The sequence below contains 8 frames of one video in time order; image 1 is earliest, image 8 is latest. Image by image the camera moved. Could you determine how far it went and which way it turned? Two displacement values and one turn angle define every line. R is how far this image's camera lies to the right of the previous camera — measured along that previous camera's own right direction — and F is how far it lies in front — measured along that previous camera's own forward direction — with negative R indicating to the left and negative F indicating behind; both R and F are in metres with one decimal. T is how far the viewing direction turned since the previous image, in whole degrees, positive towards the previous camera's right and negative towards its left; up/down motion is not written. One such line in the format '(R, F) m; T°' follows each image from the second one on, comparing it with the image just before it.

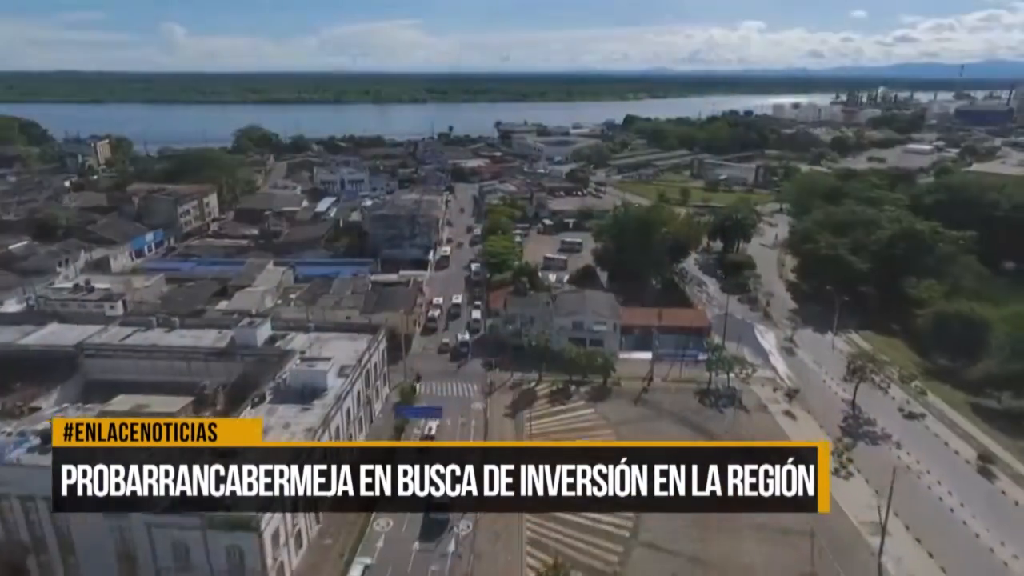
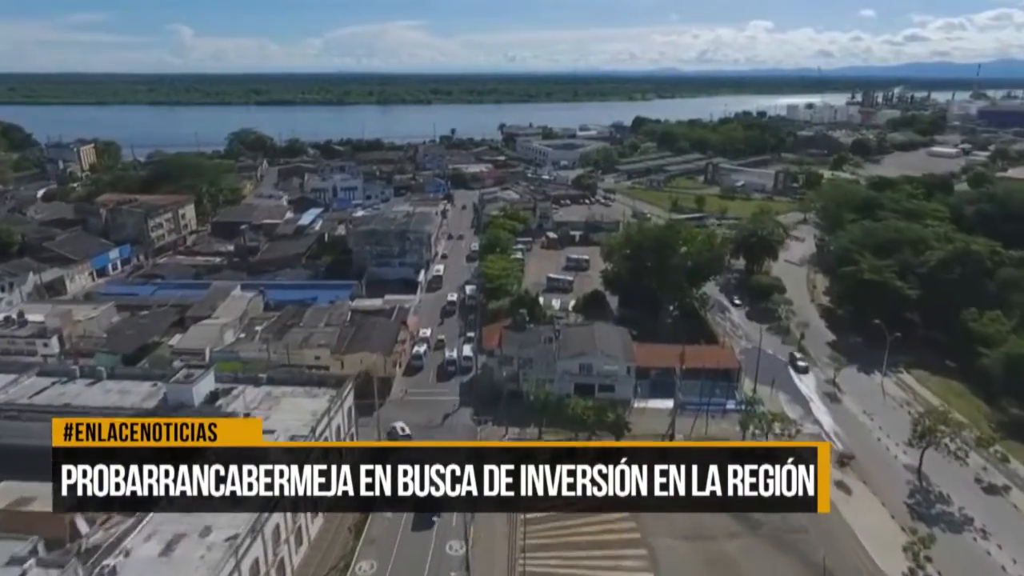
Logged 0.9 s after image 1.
(+0.3, +2.5) m; -1°
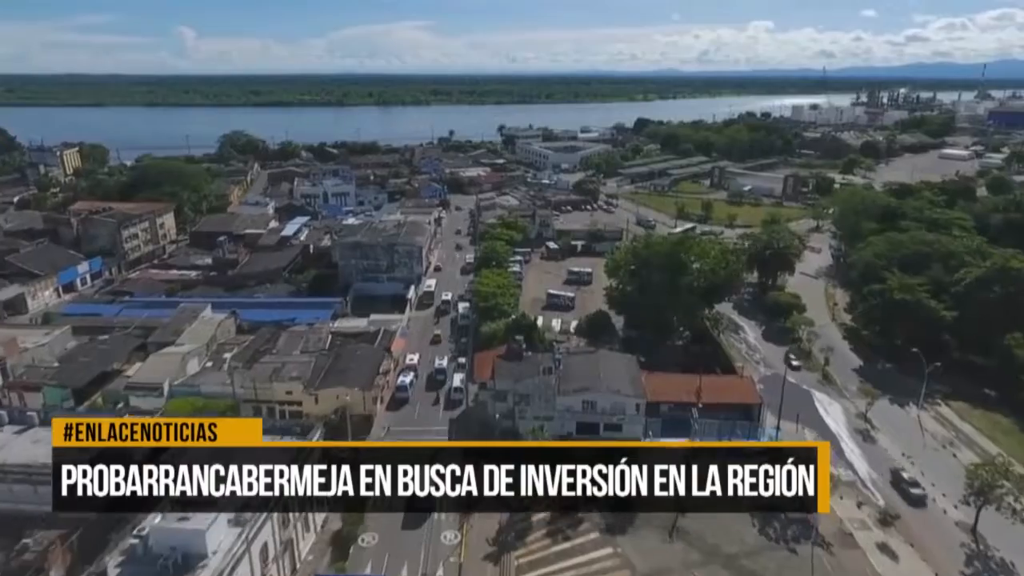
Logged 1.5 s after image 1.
(+0.1, +1.6) m; 0°
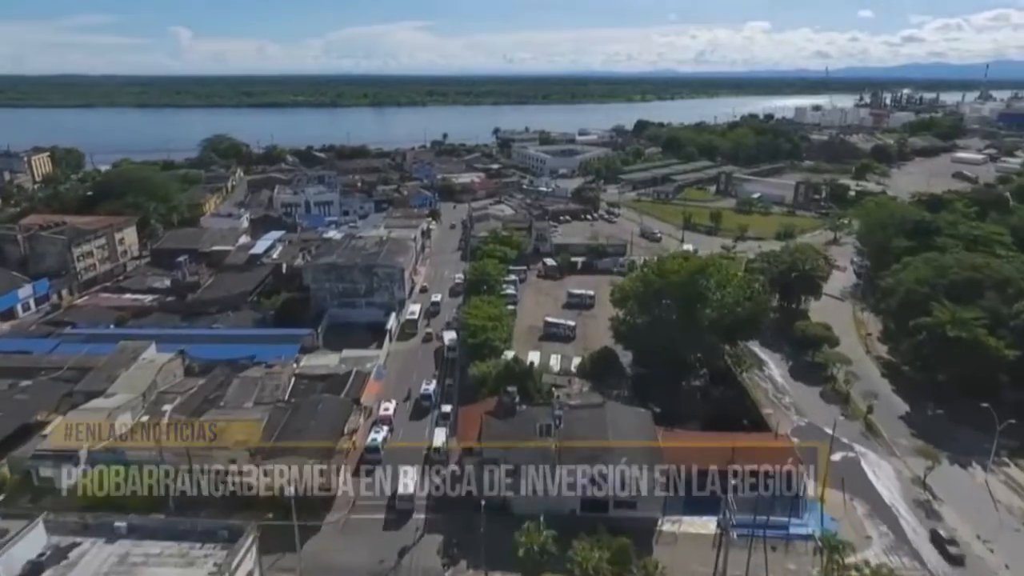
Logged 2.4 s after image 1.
(+0.1, +2.3) m; 0°
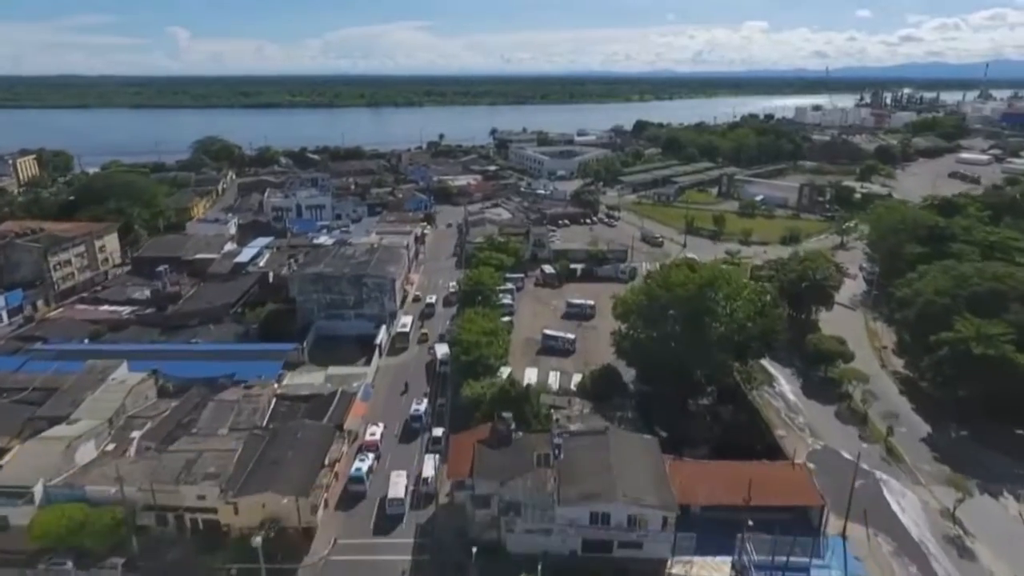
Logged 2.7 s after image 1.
(+0.1, +0.9) m; 0°
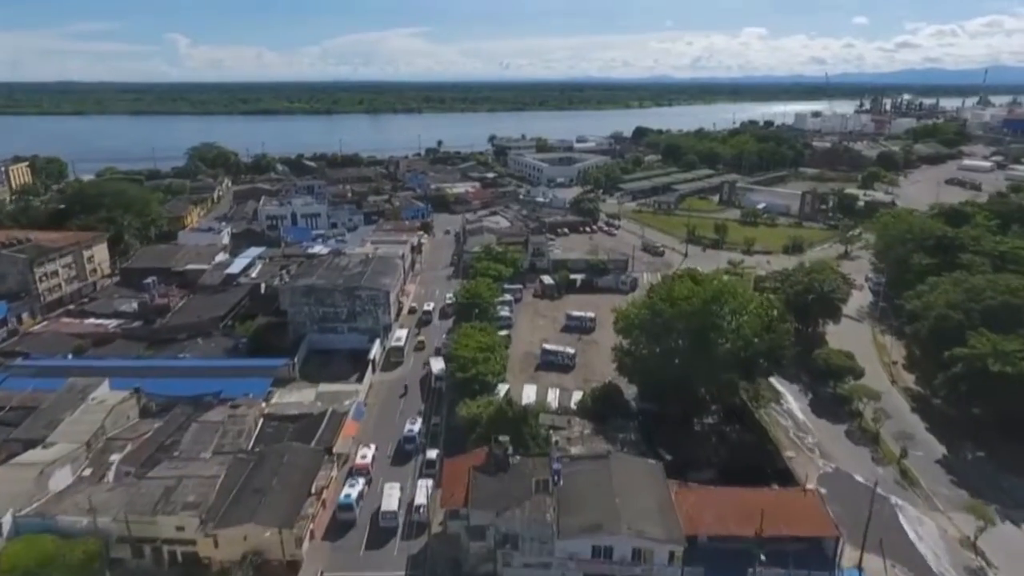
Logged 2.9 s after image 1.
(0.0, +0.5) m; 0°
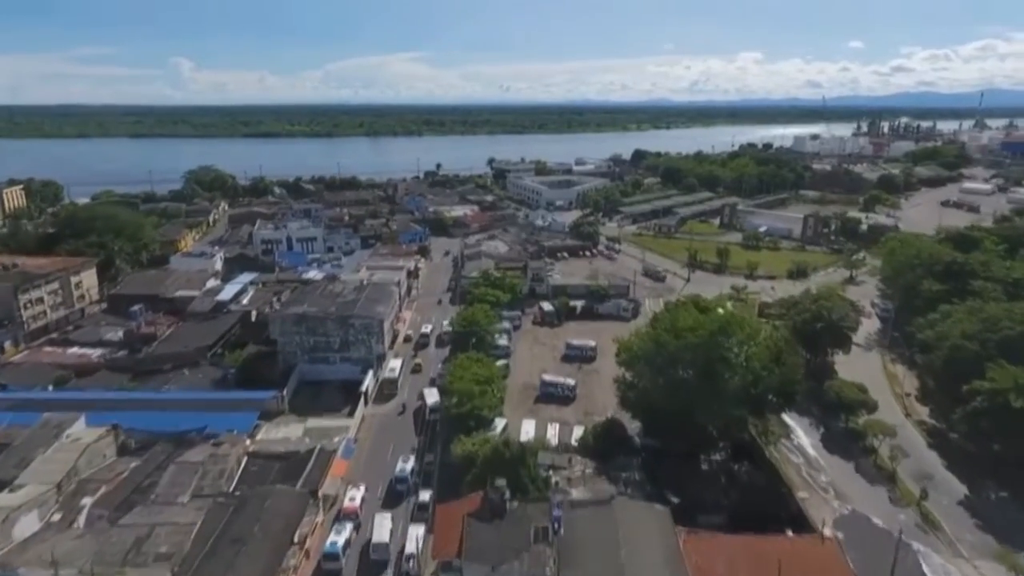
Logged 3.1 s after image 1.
(0.0, +0.6) m; 0°
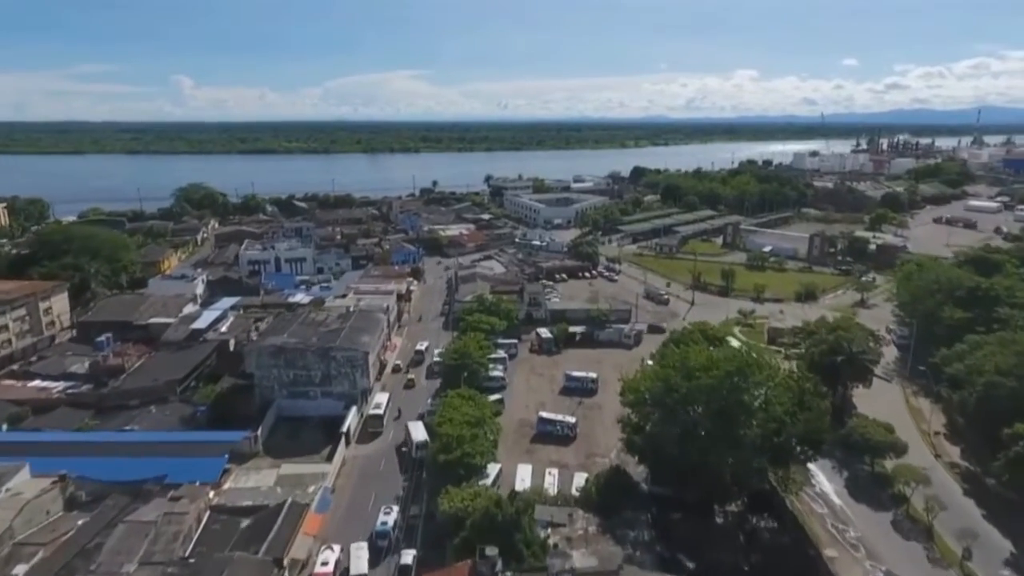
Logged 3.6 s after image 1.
(+0.1, +1.2) m; 0°
